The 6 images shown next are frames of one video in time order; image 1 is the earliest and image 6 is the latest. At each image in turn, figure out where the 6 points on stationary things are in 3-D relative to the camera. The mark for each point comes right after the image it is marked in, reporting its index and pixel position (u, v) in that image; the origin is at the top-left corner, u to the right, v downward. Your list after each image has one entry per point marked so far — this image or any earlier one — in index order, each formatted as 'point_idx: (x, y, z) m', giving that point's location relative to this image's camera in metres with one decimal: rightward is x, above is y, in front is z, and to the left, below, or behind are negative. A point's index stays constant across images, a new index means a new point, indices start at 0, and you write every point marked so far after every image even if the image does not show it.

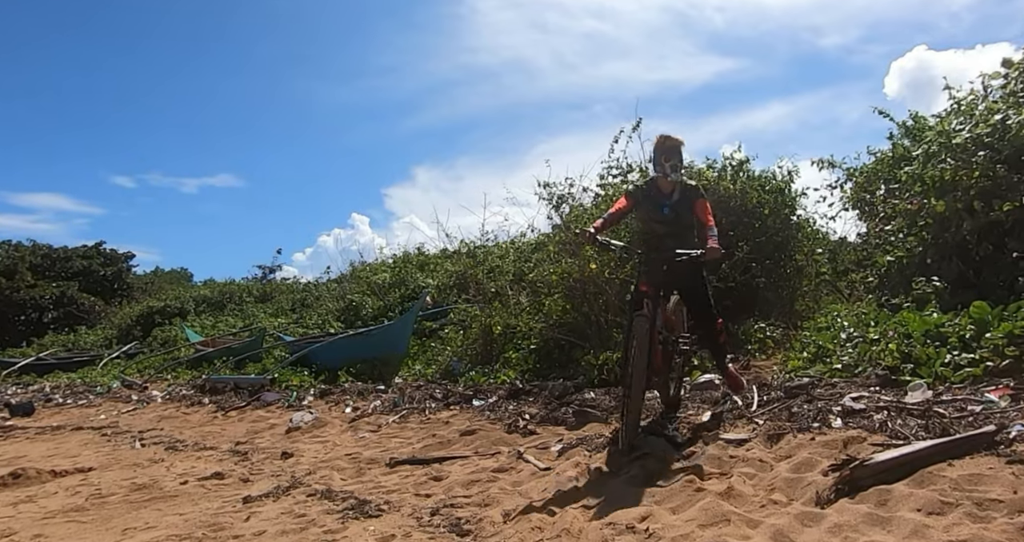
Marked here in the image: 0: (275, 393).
0: (-3.4, -1.8, +9.5) m
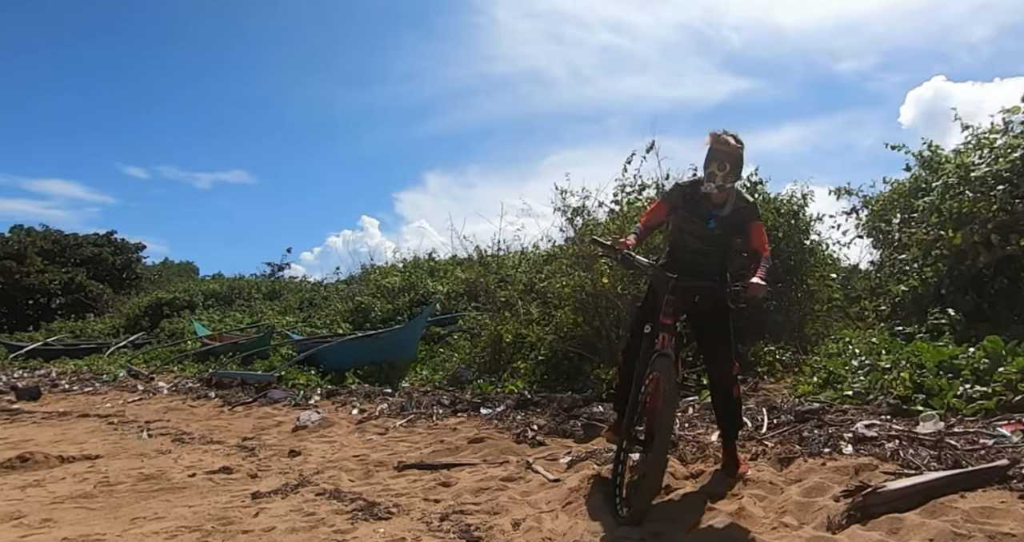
0: (-3.4, -1.8, +9.6) m
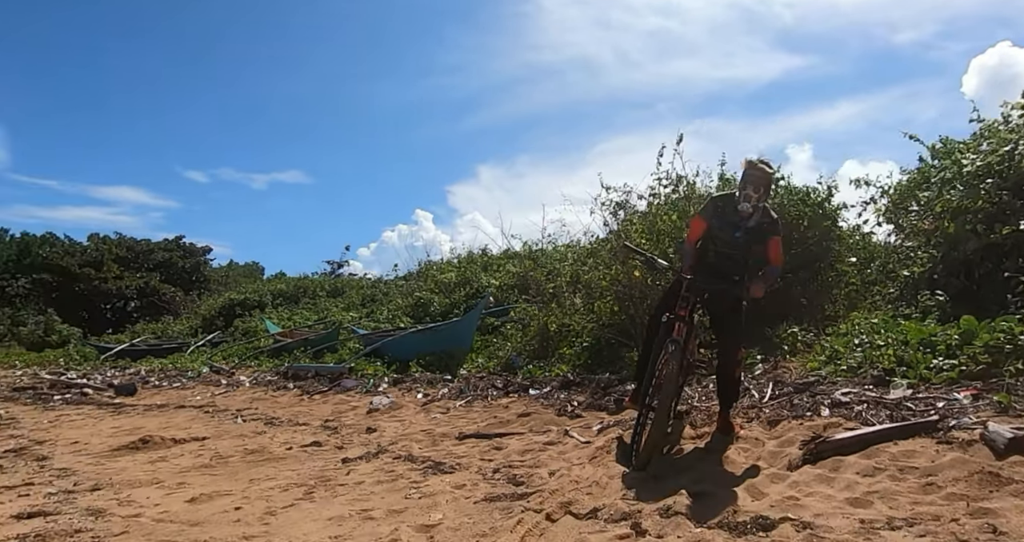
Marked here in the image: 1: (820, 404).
0: (-2.6, -1.8, +10.8) m
1: (+2.1, -0.9, +4.5) m
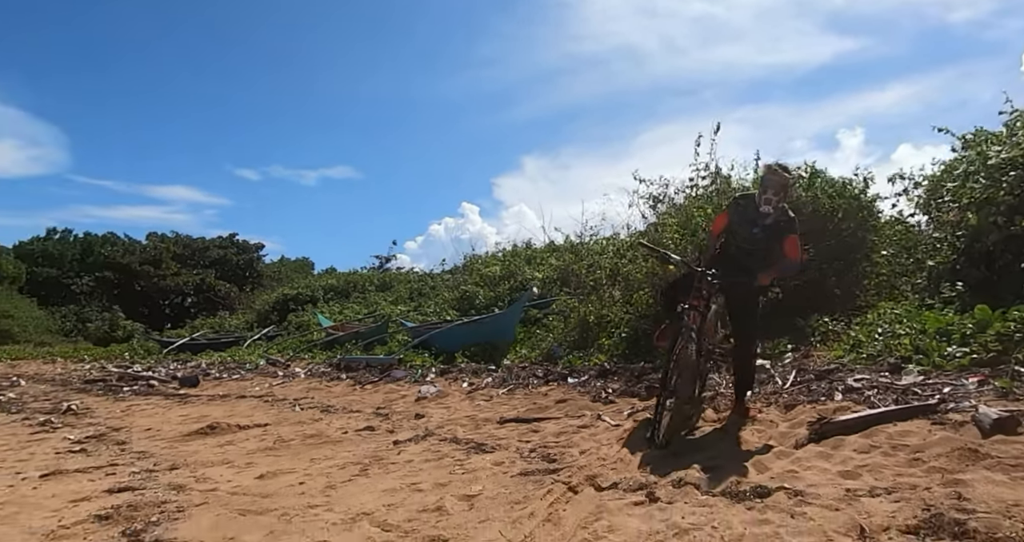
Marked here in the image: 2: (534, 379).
0: (-1.9, -1.7, +11.4) m
1: (+2.4, -0.9, +4.8) m
2: (+0.3, -1.4, +8.4) m
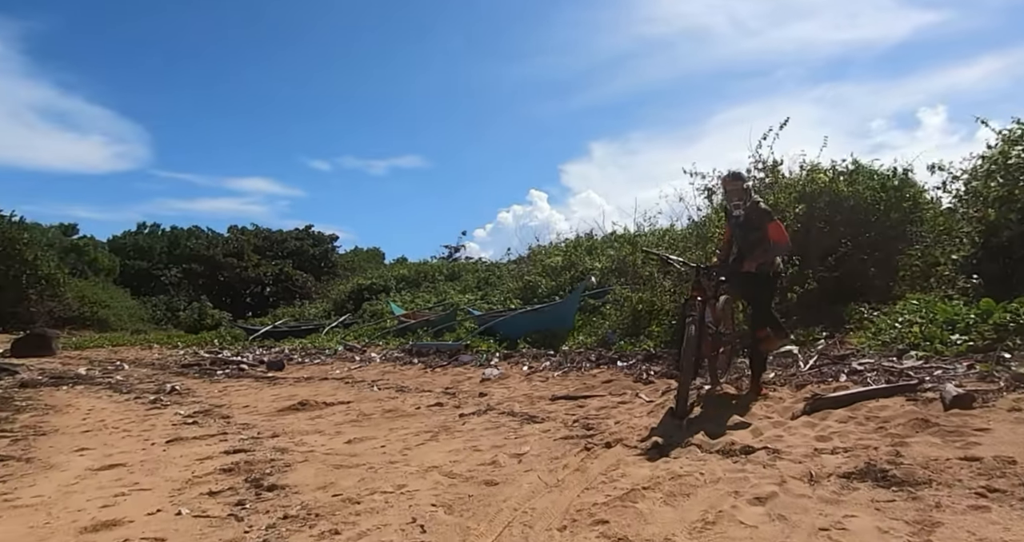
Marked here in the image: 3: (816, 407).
0: (-0.8, -1.6, +12.4) m
1: (+2.7, -0.8, +5.5) m
2: (+1.0, -1.3, +9.3) m
3: (+2.1, -1.0, +4.5) m
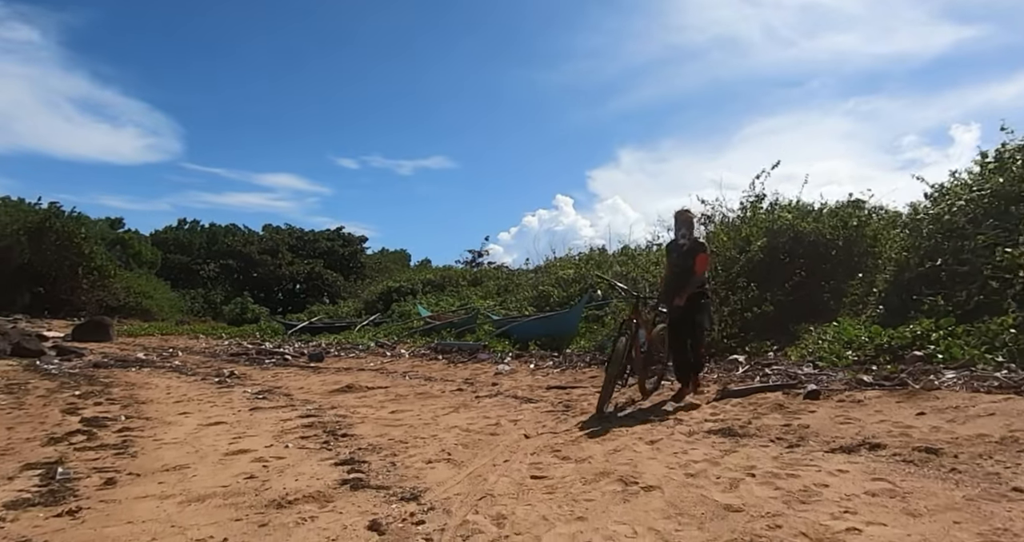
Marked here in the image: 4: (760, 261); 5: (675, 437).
0: (-0.6, -1.8, +14.5) m
1: (+2.8, -1.2, +7.4) m
2: (+1.2, -1.6, +11.3) m
3: (+2.1, -1.2, +6.5) m
4: (+4.3, +0.2, +11.3) m
5: (+1.3, -1.3, +5.1) m
